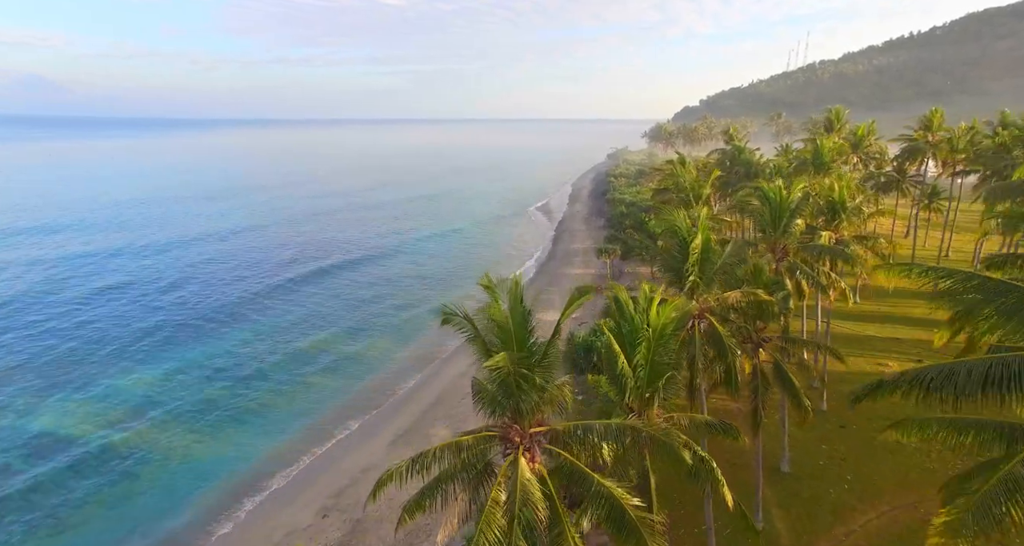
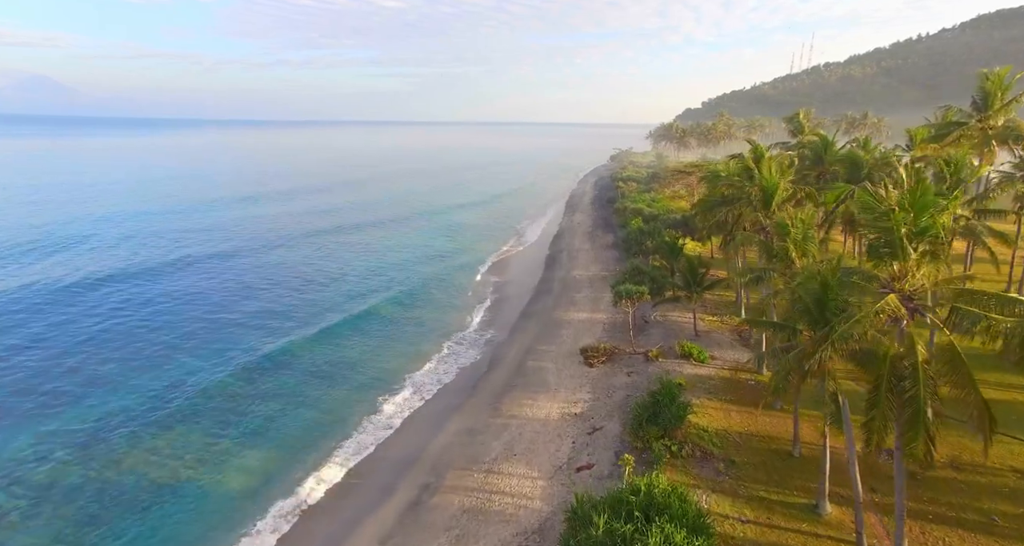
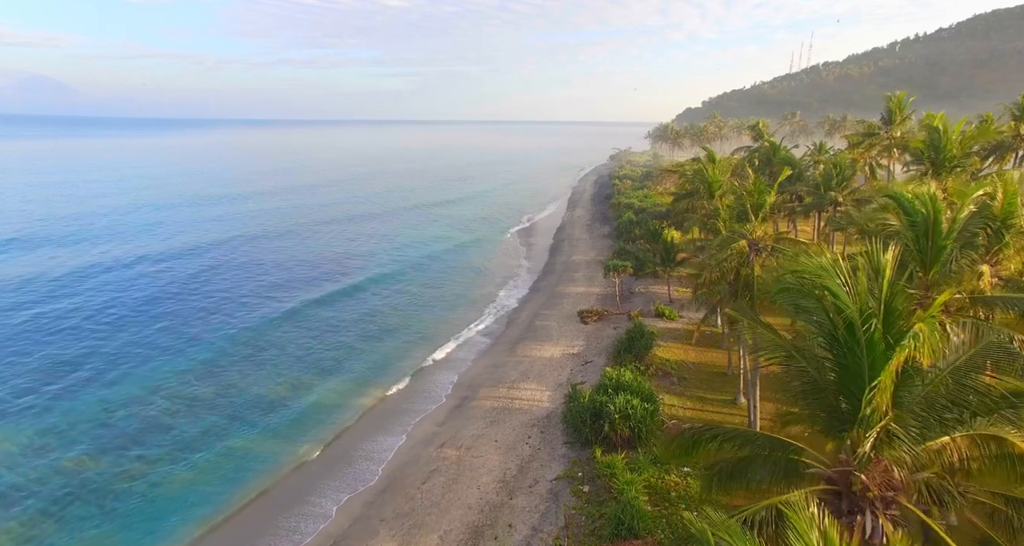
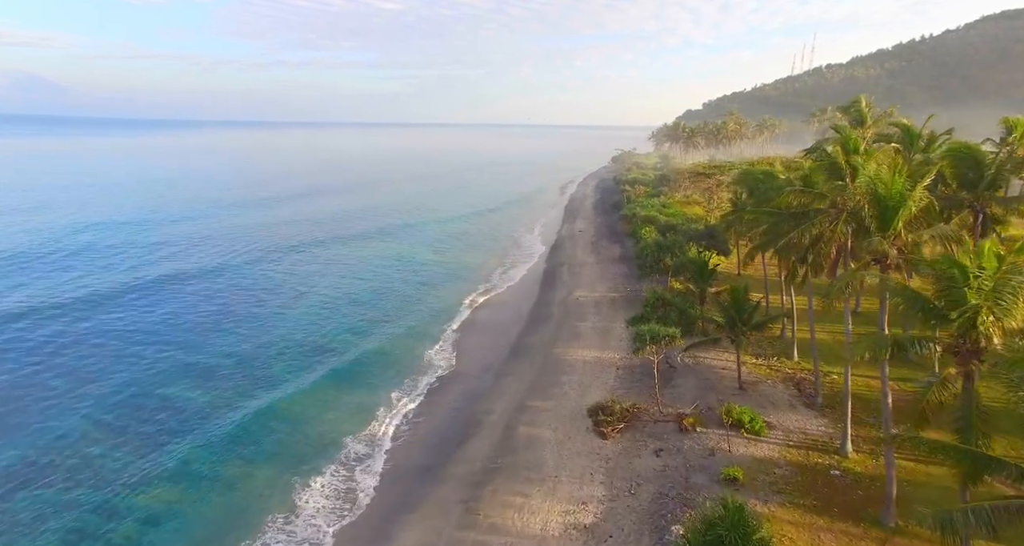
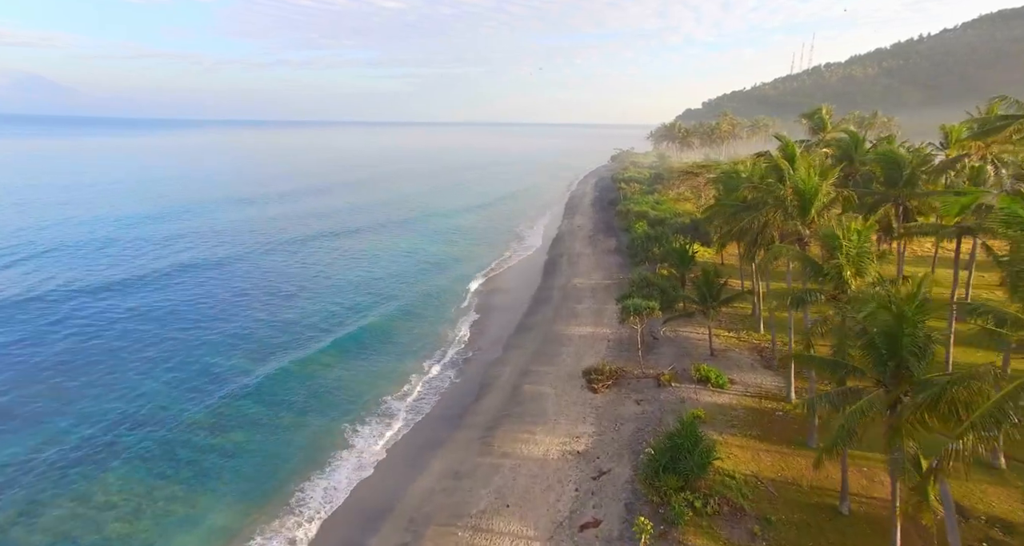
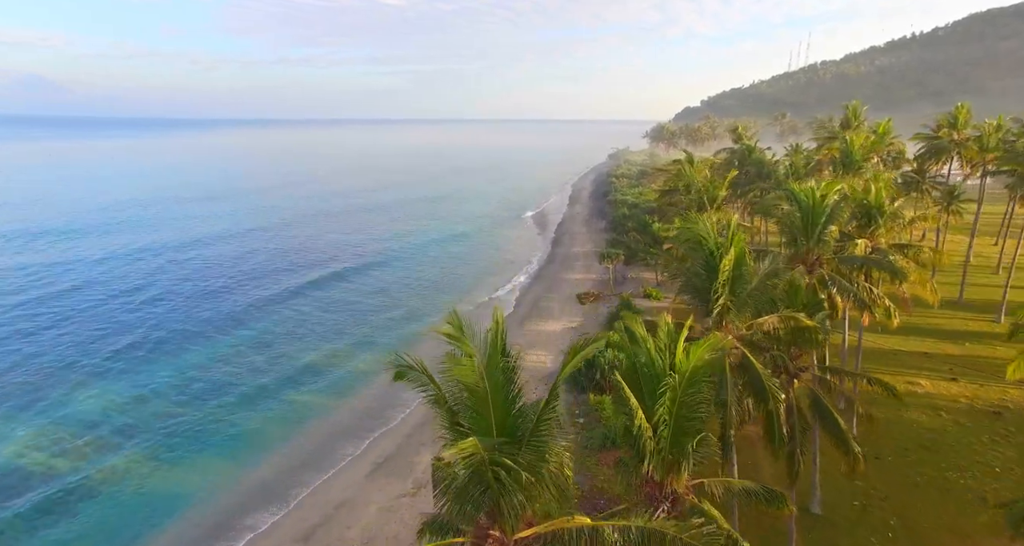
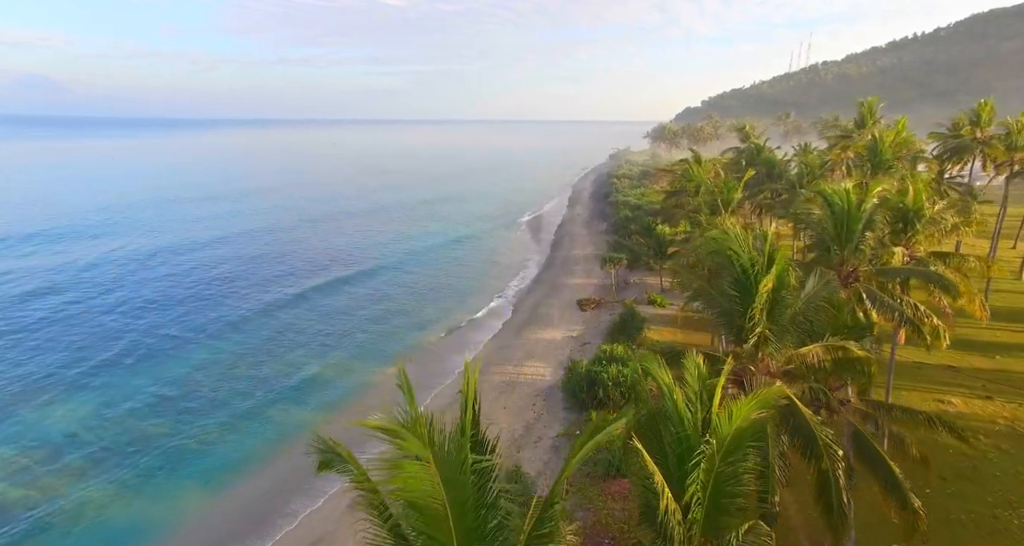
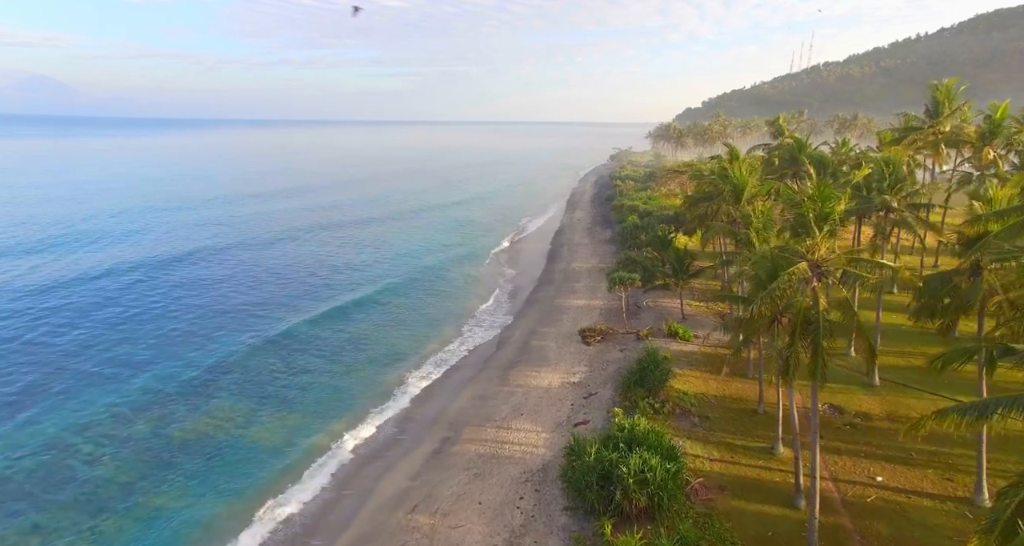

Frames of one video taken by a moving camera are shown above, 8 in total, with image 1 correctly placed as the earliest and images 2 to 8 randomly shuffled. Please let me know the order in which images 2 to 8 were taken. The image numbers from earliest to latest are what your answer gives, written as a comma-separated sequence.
6, 7, 3, 8, 2, 5, 4
